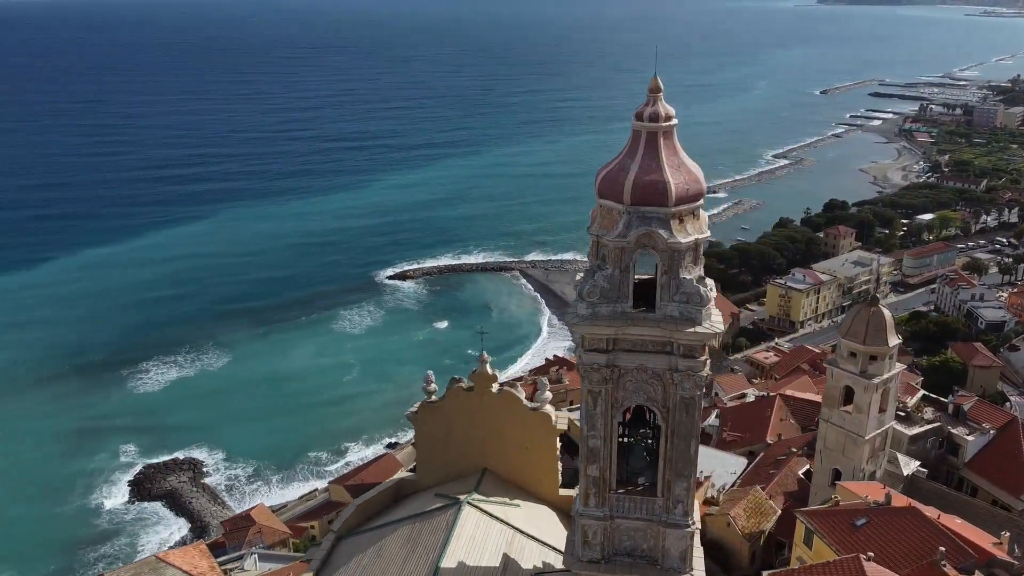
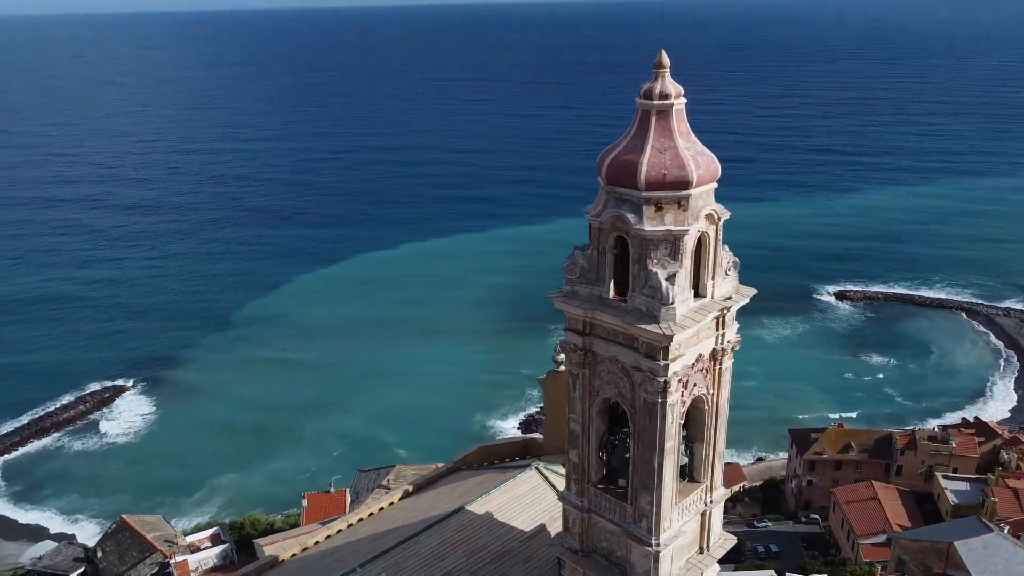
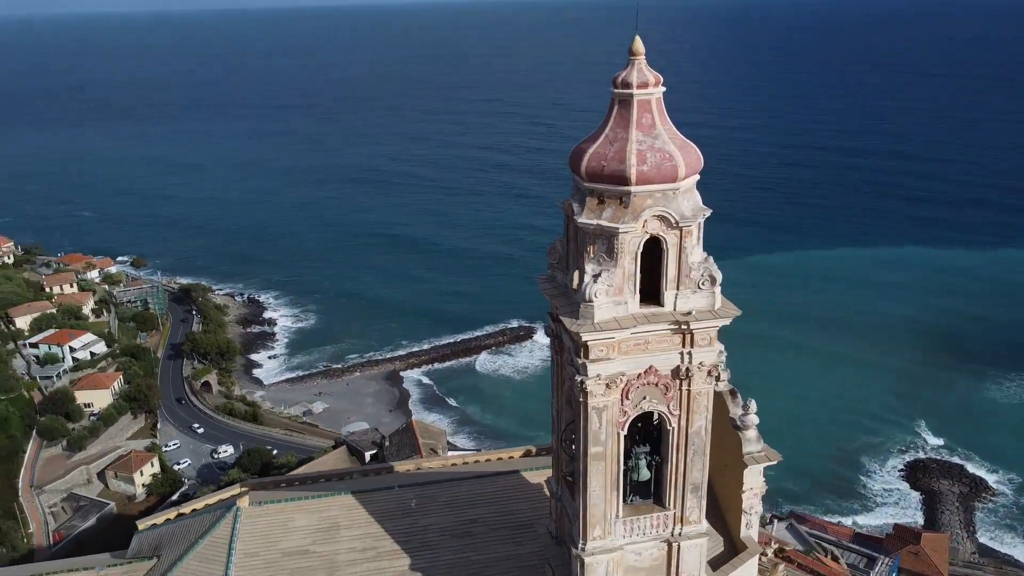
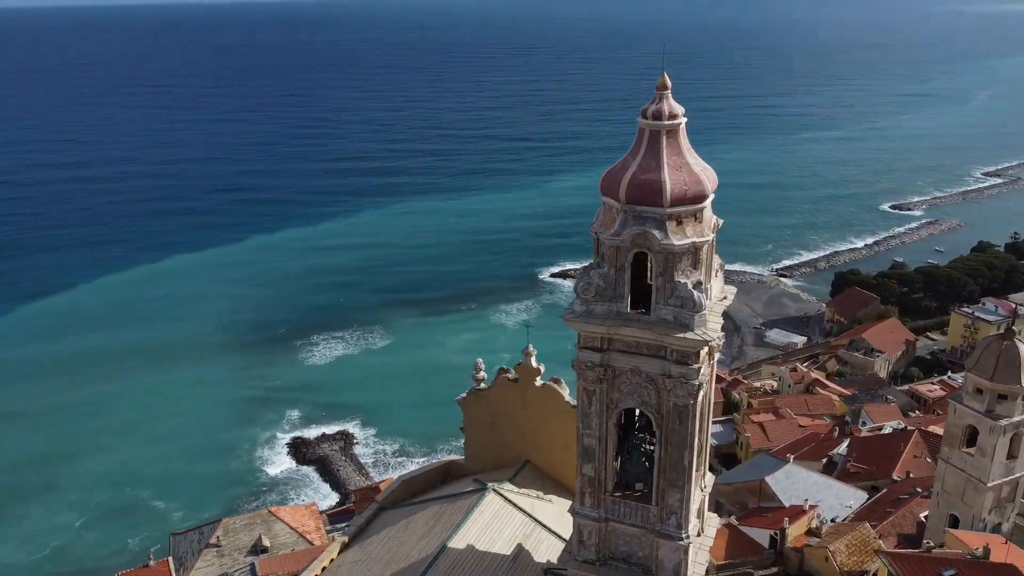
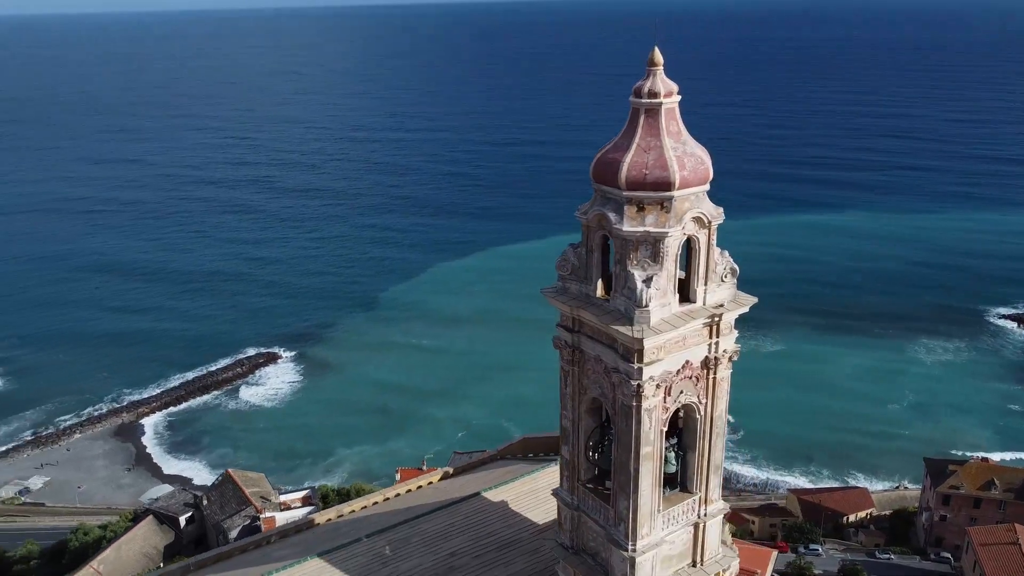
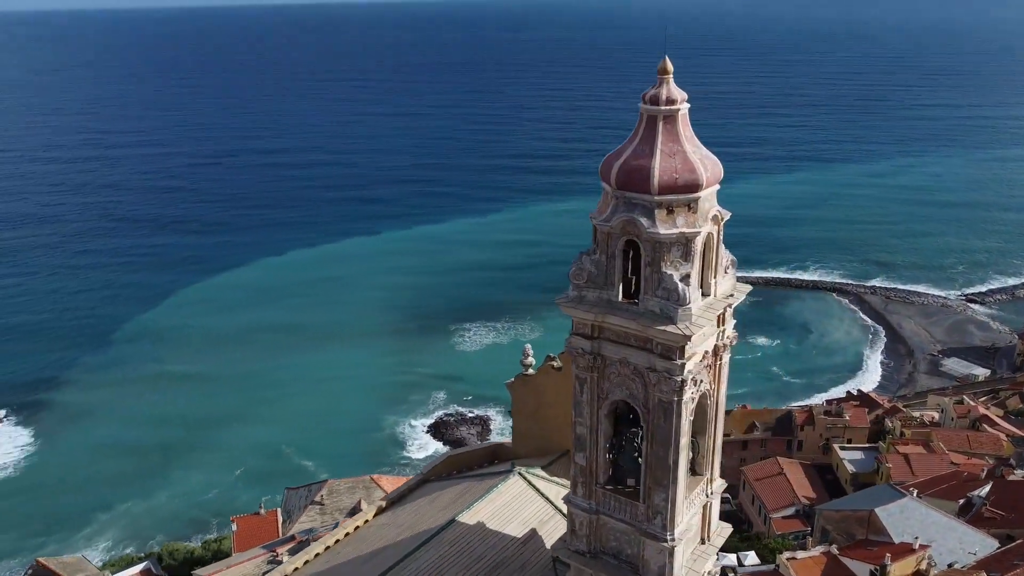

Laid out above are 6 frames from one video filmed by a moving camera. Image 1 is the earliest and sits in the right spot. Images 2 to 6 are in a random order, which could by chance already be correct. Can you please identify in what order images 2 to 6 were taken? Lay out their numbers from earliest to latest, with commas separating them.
4, 6, 2, 5, 3
